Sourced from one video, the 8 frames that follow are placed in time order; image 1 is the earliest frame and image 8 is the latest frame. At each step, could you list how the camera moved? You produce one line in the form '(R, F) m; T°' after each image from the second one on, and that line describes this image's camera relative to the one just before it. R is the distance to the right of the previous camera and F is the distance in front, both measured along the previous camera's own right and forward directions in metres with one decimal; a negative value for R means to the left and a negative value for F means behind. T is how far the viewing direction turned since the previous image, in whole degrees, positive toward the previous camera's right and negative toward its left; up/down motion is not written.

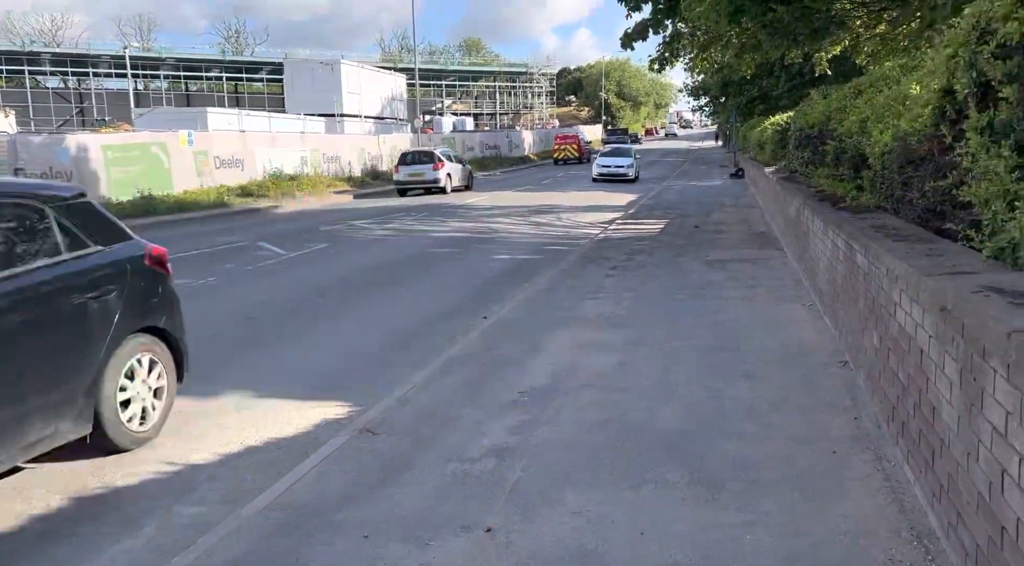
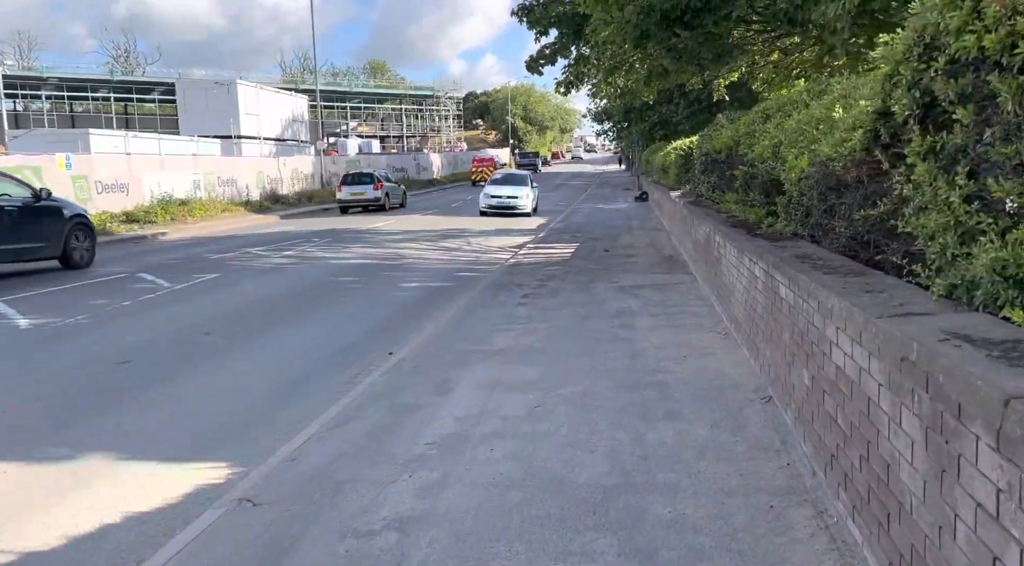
(0.0, +0.5) m; +6°
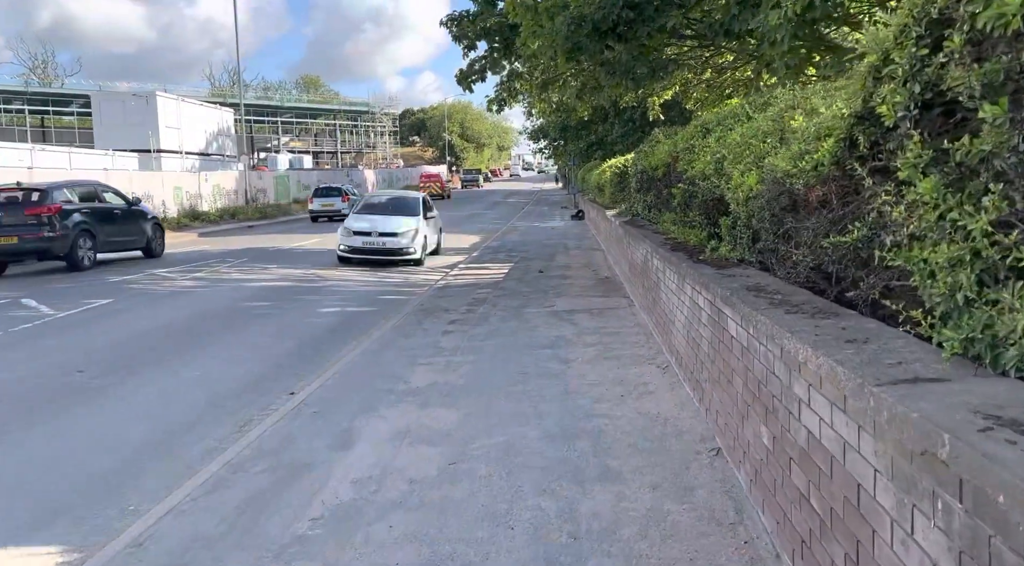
(+0.2, +0.8) m; +4°
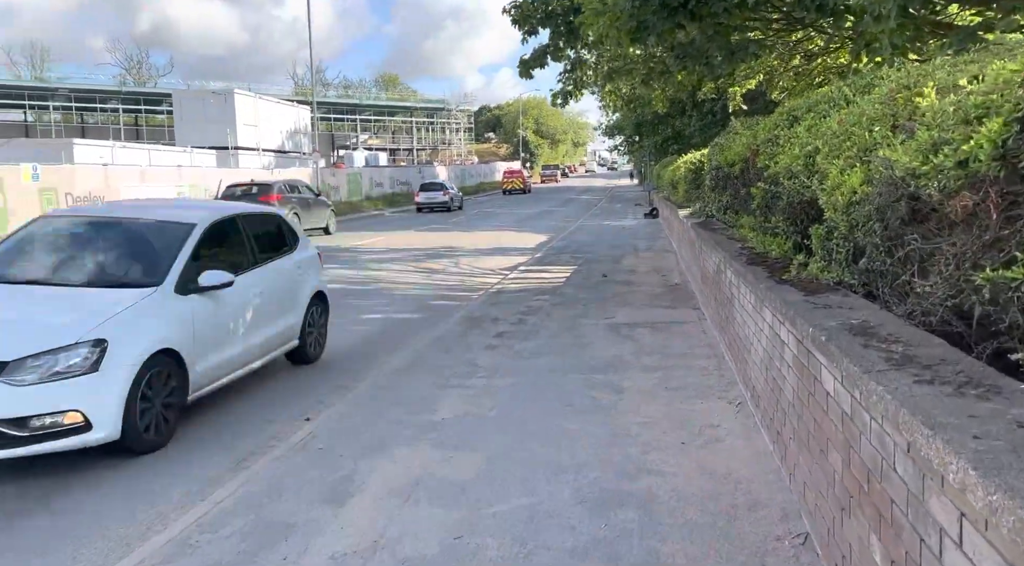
(+0.2, +1.0) m; -5°
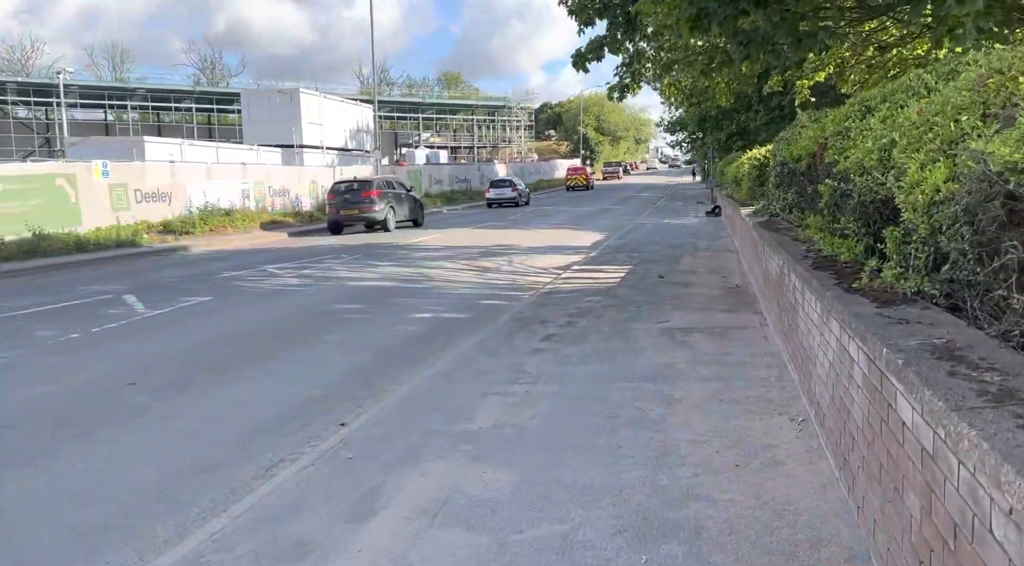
(+0.1, +0.4) m; -4°
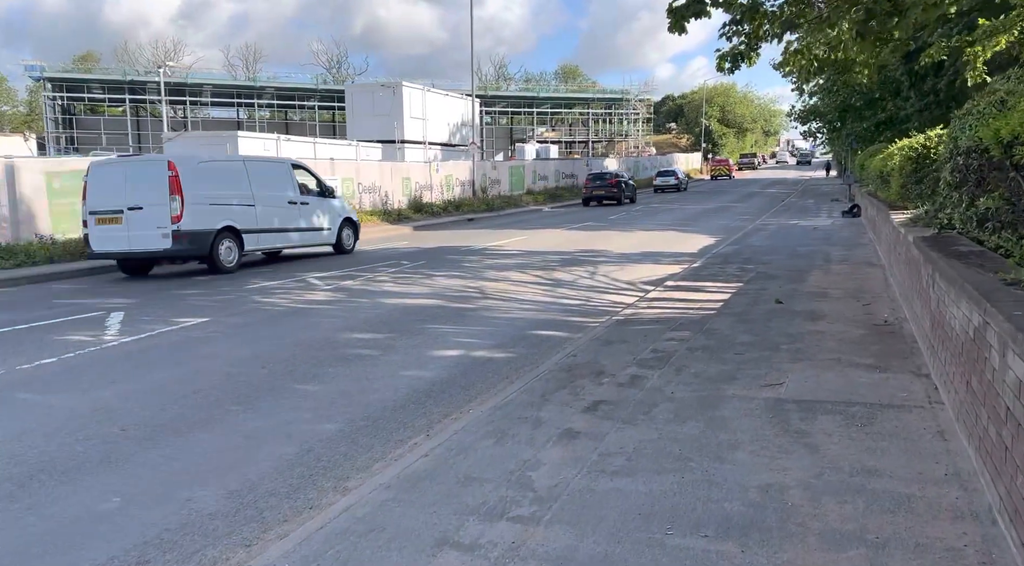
(+0.6, +2.7) m; -8°
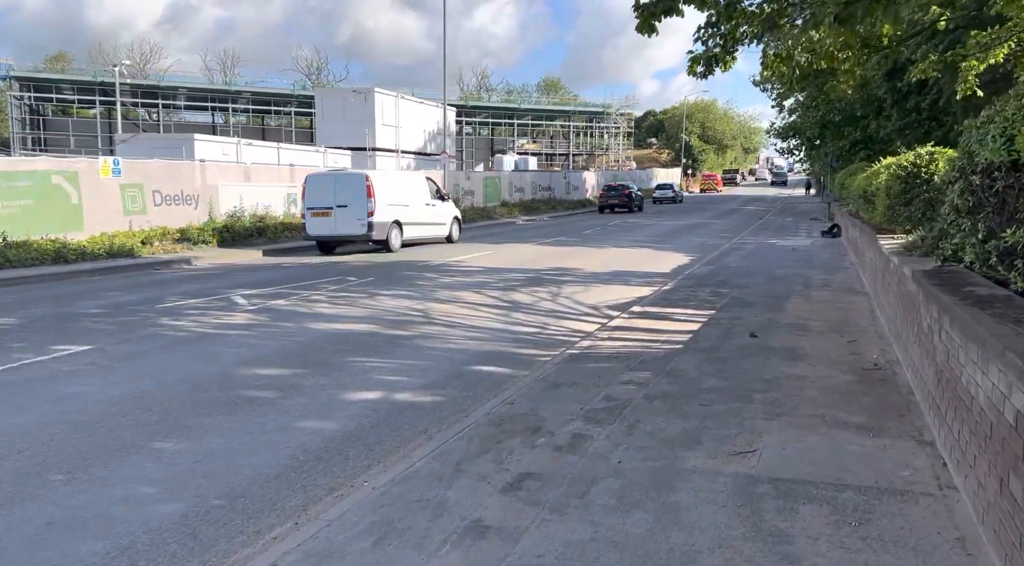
(+0.4, +1.3) m; +1°
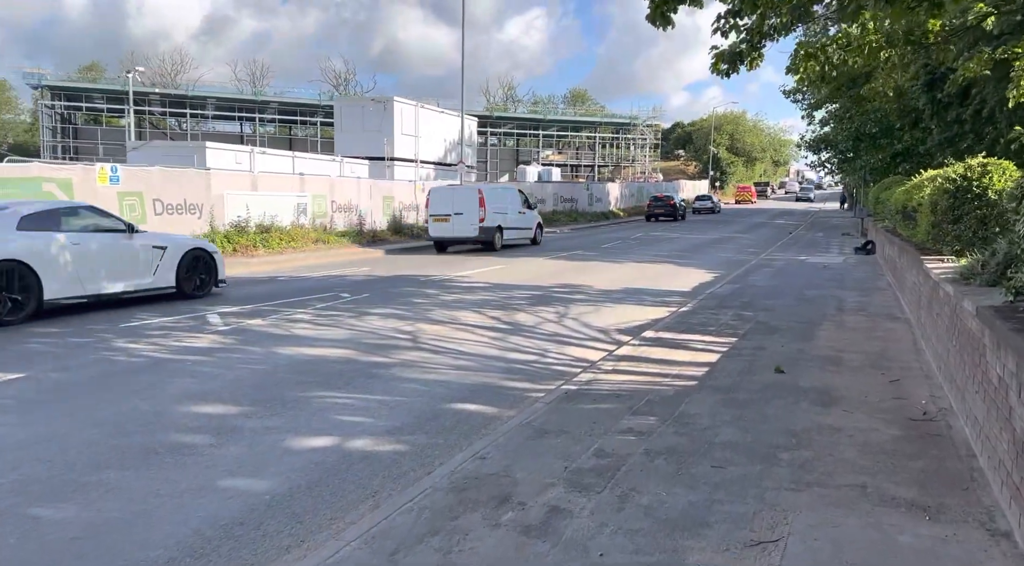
(+0.3, +1.1) m; -2°
